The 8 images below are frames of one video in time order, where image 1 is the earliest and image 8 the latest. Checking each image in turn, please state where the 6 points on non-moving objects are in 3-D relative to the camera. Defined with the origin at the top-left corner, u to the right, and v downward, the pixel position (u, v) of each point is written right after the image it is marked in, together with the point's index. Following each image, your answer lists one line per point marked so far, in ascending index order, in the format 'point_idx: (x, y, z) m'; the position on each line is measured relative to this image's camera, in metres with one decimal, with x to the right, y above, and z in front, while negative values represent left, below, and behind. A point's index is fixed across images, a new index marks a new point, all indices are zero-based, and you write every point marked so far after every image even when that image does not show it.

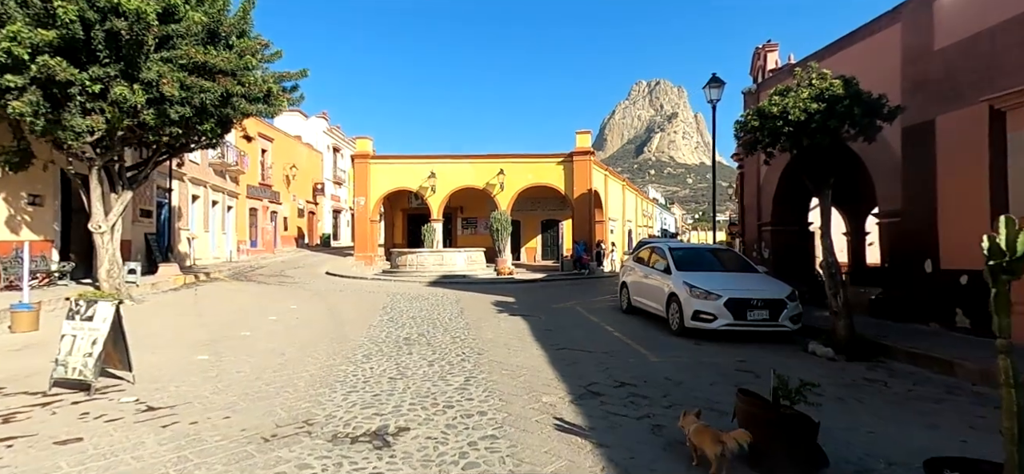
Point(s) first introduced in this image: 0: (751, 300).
0: (+3.7, -1.0, +7.3) m
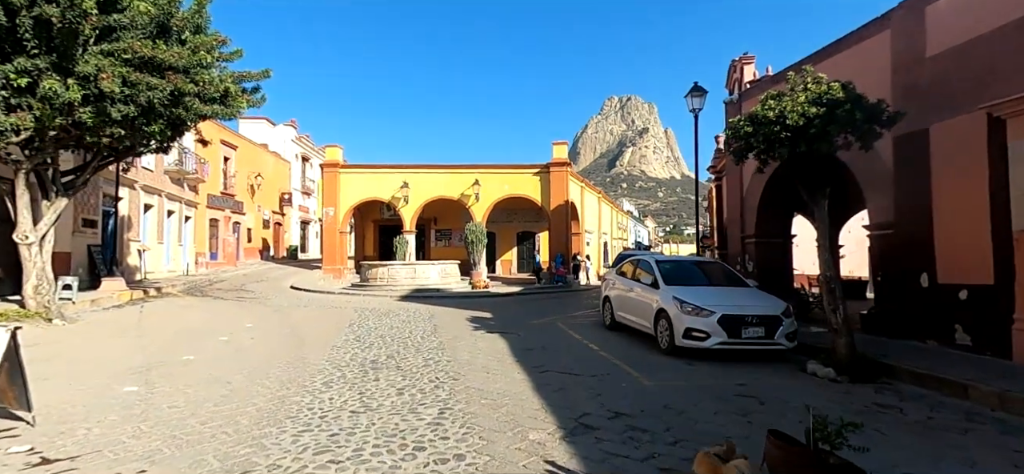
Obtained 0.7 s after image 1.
0: (+3.4, -1.2, +6.9) m
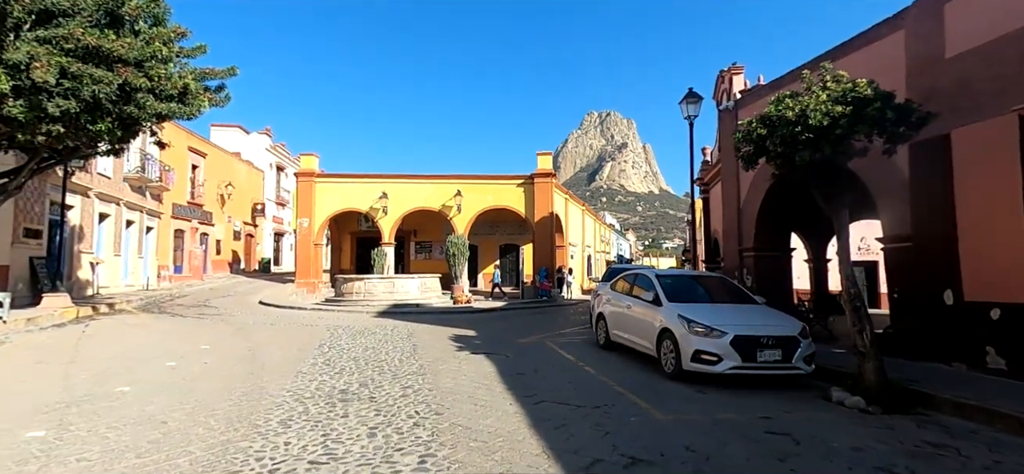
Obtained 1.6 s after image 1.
0: (+3.3, -1.3, +6.2) m
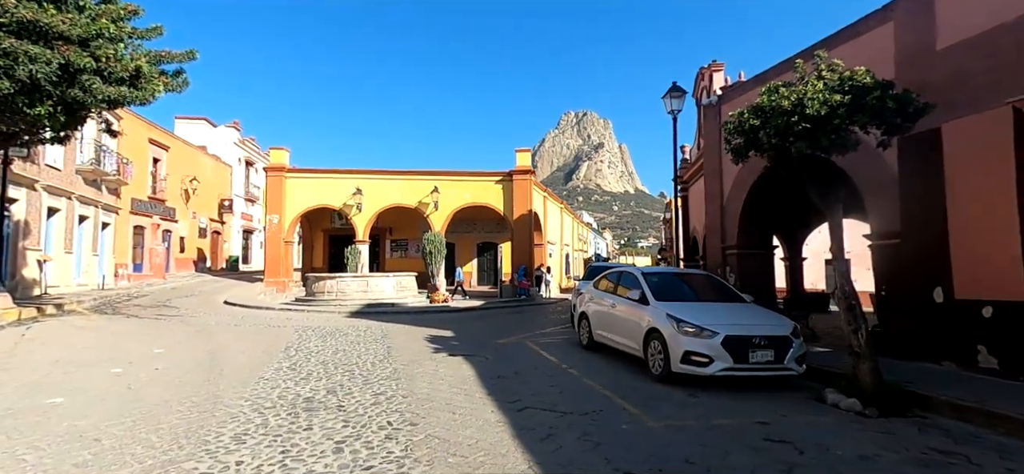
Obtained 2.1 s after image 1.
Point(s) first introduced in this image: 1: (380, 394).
0: (+3.0, -1.3, +6.0) m
1: (-1.6, -1.9, +5.8) m
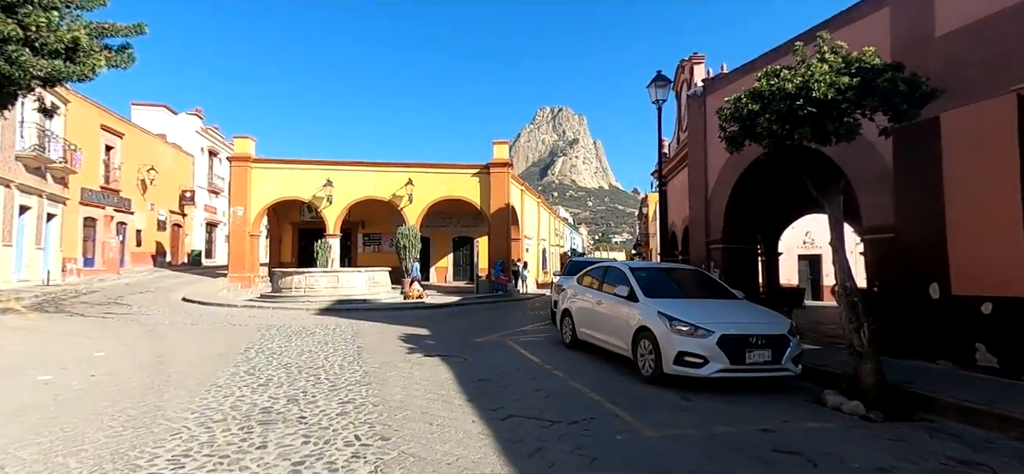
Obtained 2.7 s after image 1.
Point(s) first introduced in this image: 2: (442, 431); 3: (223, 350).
0: (+2.8, -1.2, +5.6) m
1: (-1.8, -1.8, +5.2) m
2: (-0.6, -1.8, +4.3) m
3: (-5.0, -2.0, +8.3) m
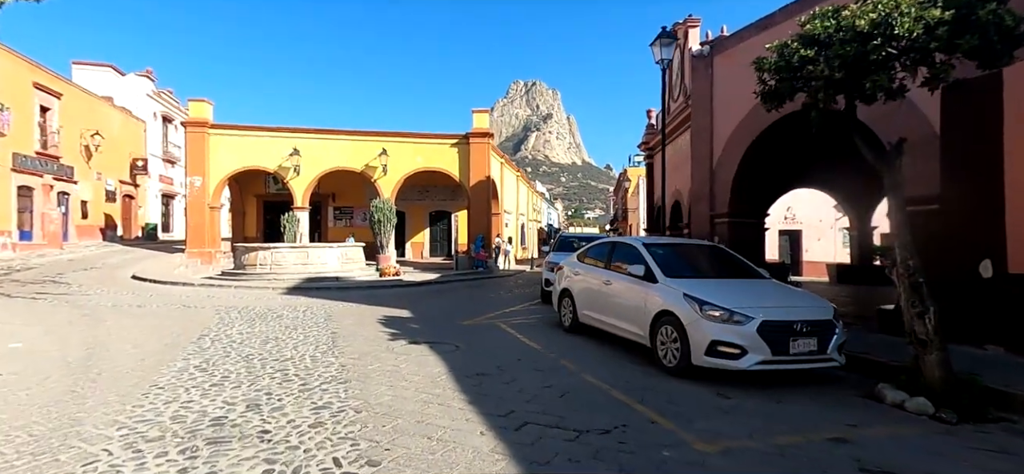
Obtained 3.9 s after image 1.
0: (+2.9, -0.9, +4.9) m
1: (-1.7, -1.5, +4.3) m
2: (-0.5, -1.5, +3.4) m
3: (-5.1, -1.5, +7.1) m
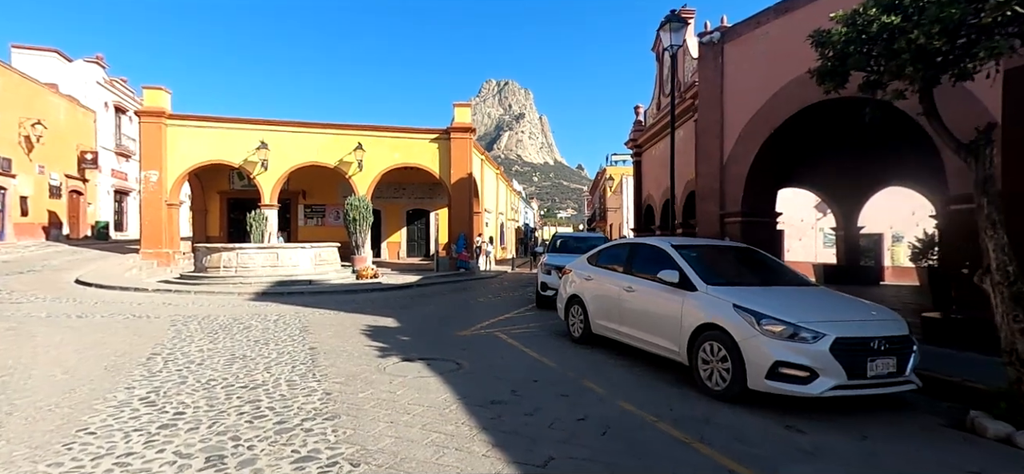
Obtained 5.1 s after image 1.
0: (+3.1, -0.9, +4.2) m
1: (-1.4, -1.6, +3.3) m
2: (-0.2, -1.6, +2.5) m
3: (-5.0, -1.5, +6.0) m
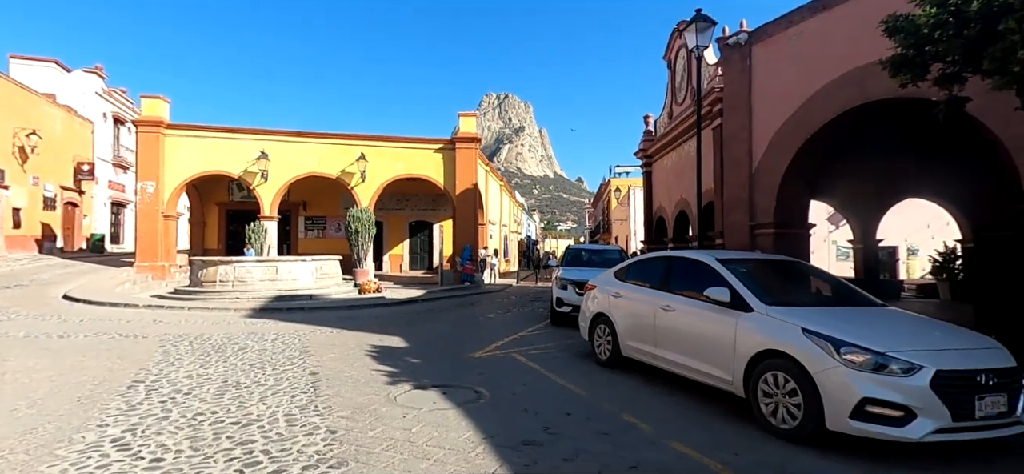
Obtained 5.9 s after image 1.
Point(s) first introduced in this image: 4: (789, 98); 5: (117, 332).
0: (+3.4, -1.0, +3.5) m
1: (-1.1, -1.6, +2.6) m
2: (+0.1, -1.6, +1.9) m
3: (-4.7, -1.7, +5.3) m
4: (+4.8, +2.4, +8.2) m
5: (-7.0, -1.7, +8.5) m
